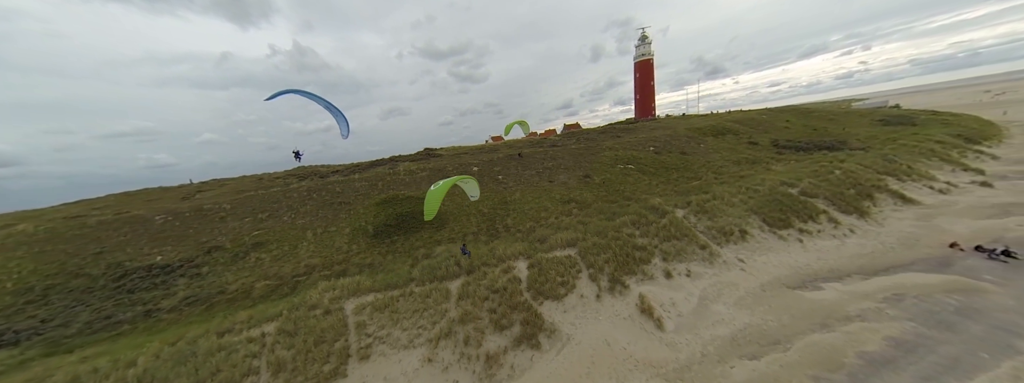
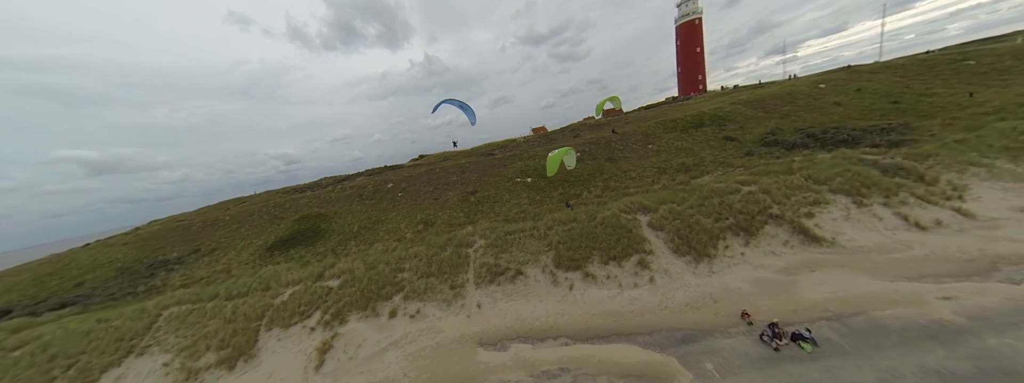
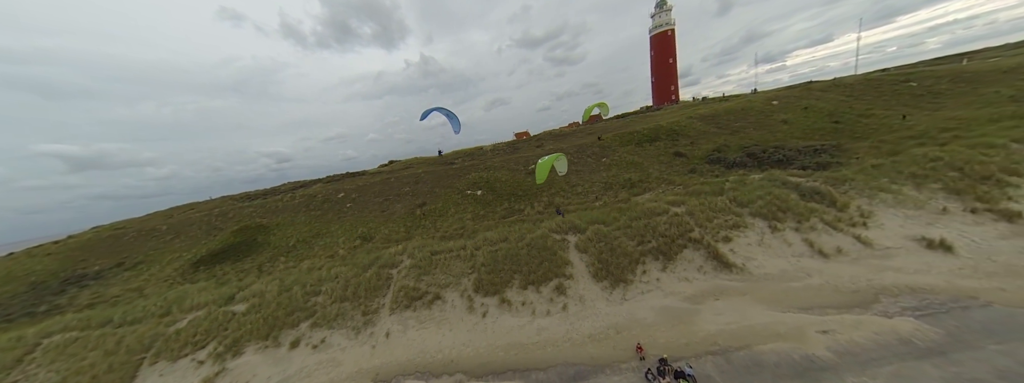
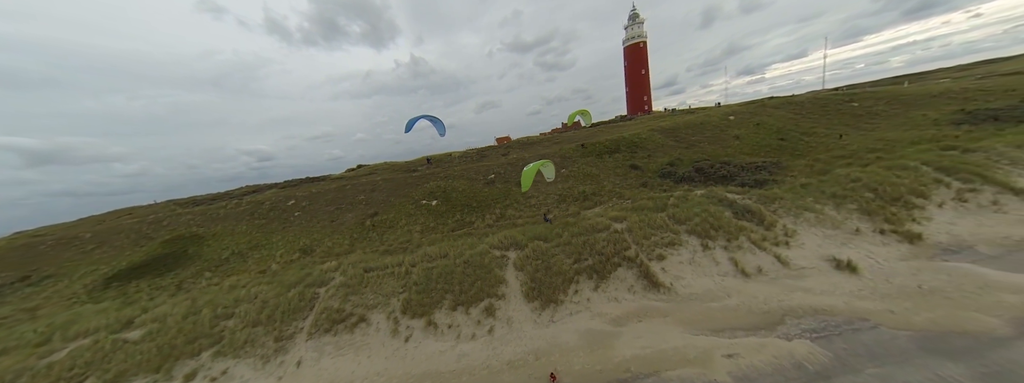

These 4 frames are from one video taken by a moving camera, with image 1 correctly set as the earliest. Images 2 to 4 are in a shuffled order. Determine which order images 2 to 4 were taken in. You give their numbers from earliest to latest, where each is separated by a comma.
2, 3, 4
